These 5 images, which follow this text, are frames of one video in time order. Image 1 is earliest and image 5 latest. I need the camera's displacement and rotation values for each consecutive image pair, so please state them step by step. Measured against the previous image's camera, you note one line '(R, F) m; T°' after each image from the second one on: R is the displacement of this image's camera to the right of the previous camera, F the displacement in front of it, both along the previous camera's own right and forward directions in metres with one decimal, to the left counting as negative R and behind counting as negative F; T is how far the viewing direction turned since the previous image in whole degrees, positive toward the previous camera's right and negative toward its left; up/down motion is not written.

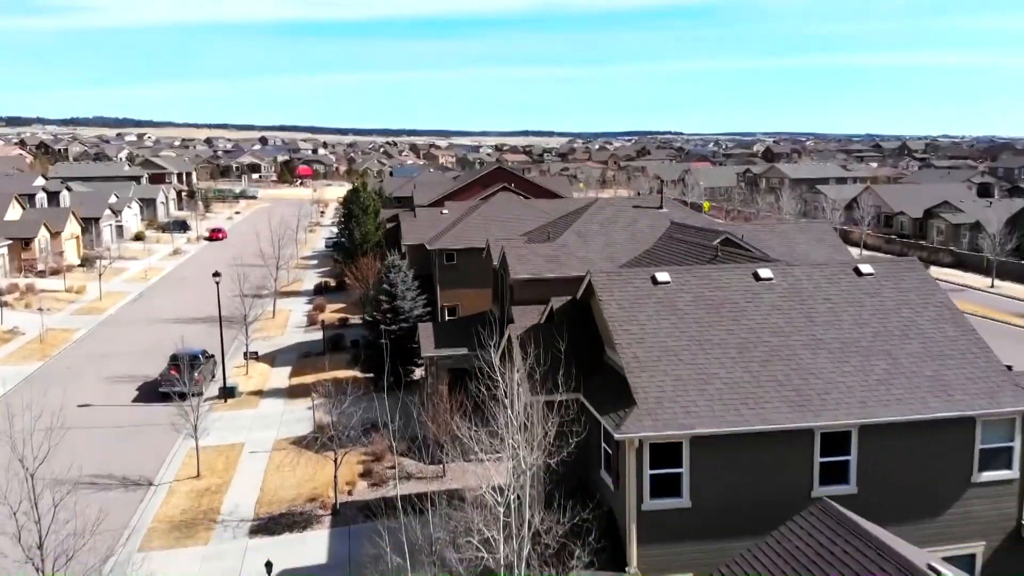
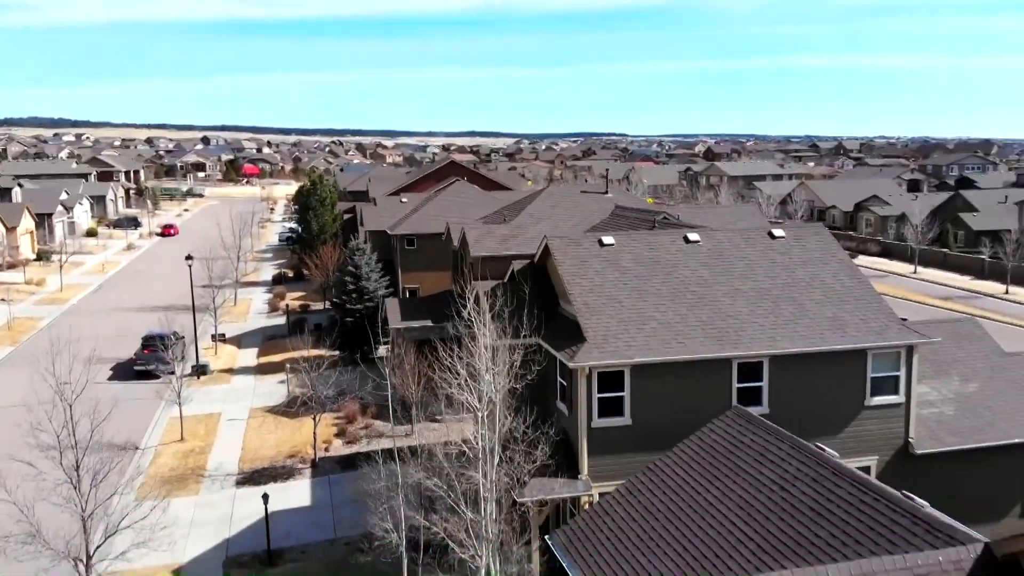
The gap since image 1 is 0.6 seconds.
(-0.3, -2.3) m; +3°
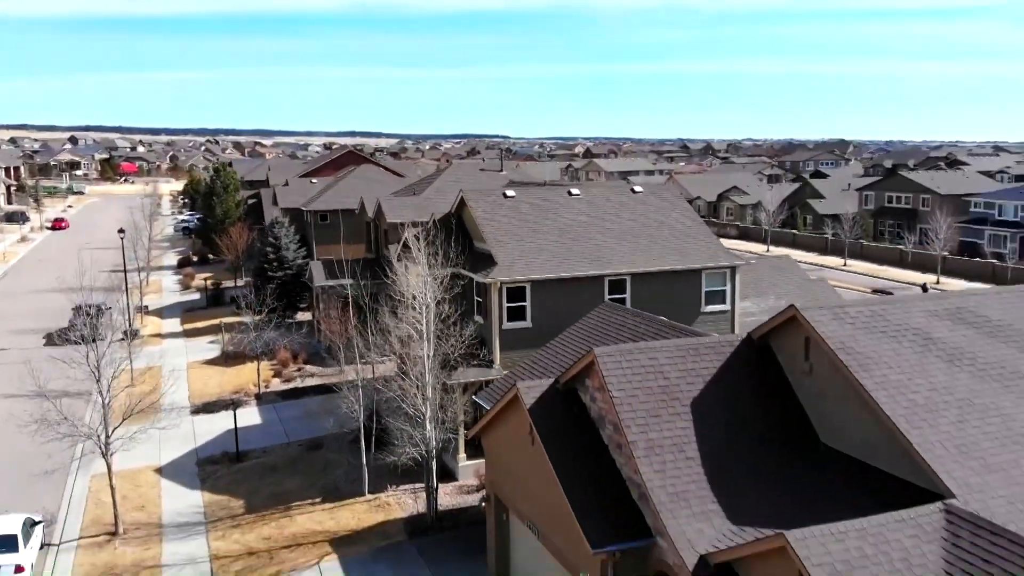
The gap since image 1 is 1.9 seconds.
(-0.9, -4.5) m; +7°
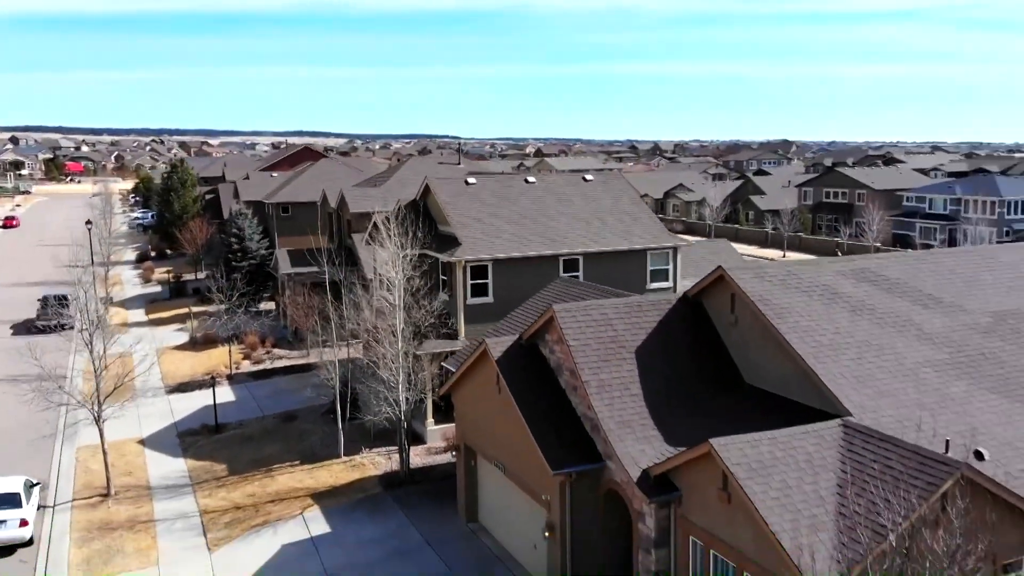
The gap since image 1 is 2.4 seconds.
(-0.3, -1.7) m; +3°
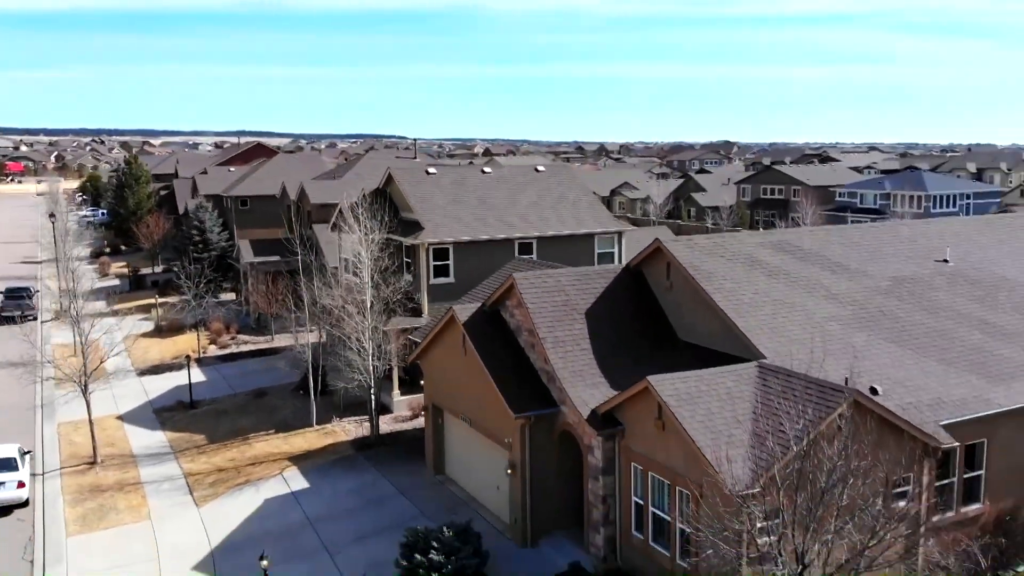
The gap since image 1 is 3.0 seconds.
(-0.3, -1.8) m; +3°
